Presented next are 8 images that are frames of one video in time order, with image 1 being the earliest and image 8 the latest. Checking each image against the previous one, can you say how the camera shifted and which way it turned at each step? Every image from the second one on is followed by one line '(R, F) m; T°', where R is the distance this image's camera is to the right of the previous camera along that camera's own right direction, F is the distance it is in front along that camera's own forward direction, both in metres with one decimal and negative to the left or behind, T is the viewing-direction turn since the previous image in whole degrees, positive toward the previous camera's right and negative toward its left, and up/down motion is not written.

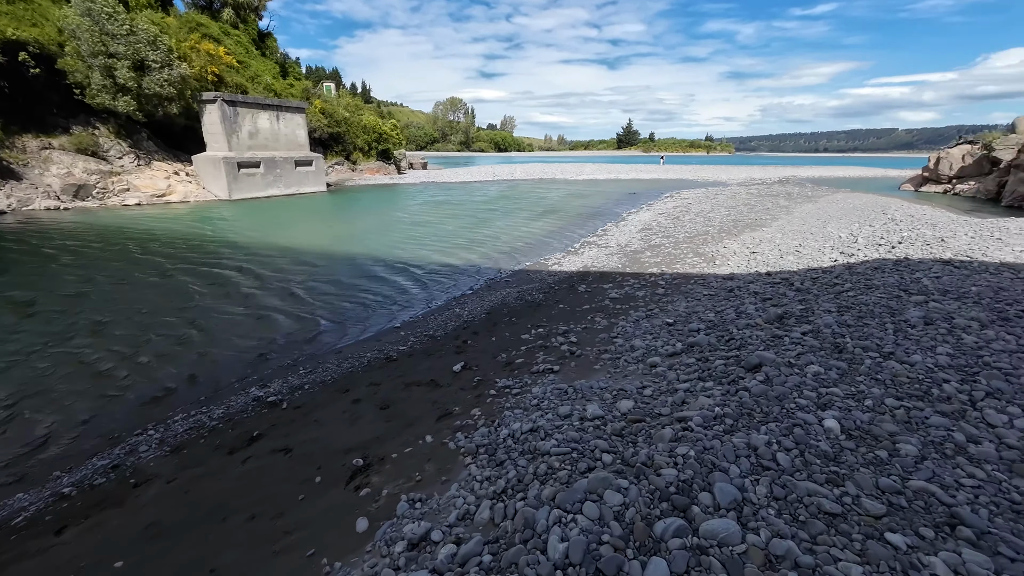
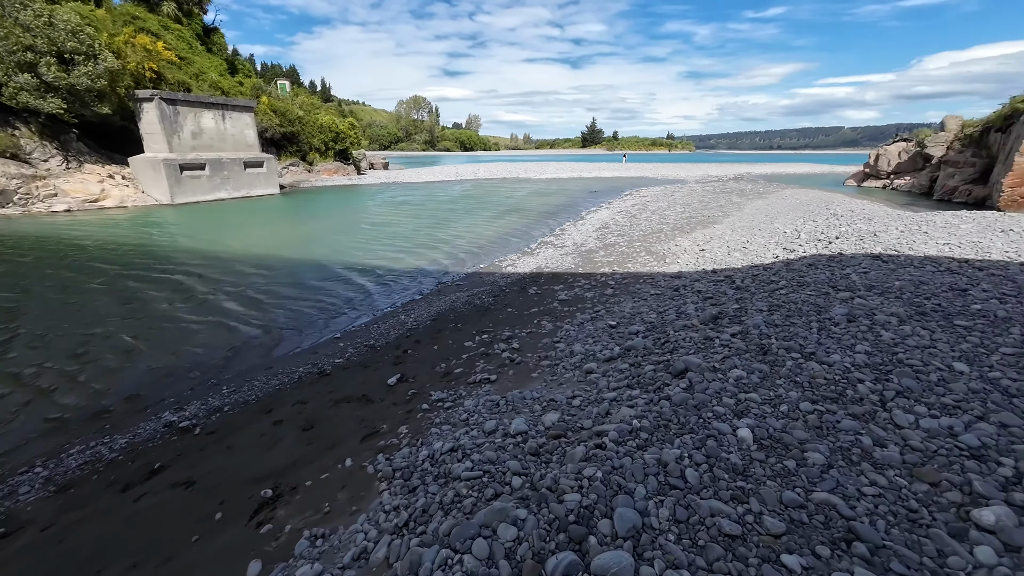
(+0.6, +0.2) m; +4°
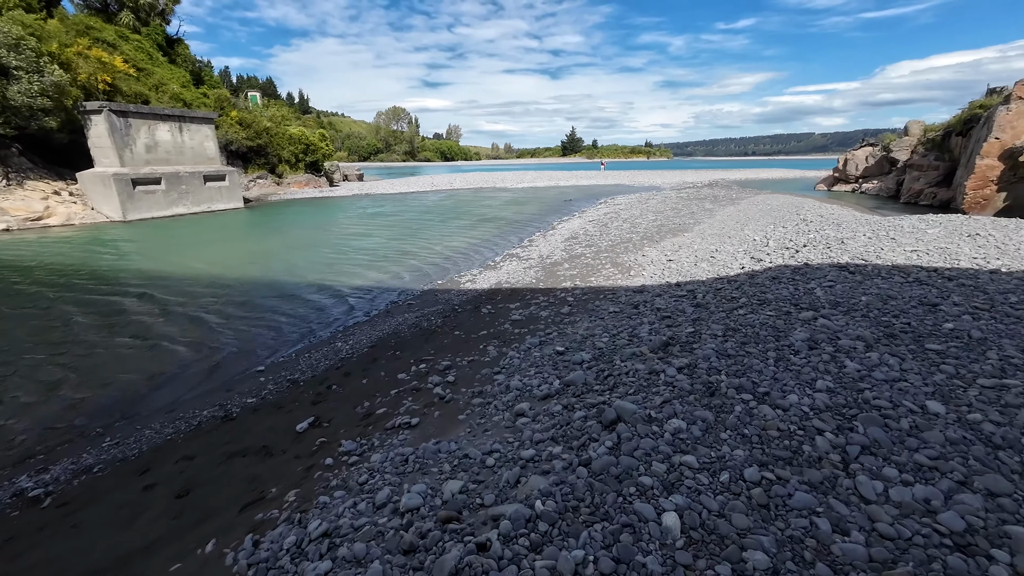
(+0.8, +0.8) m; +2°
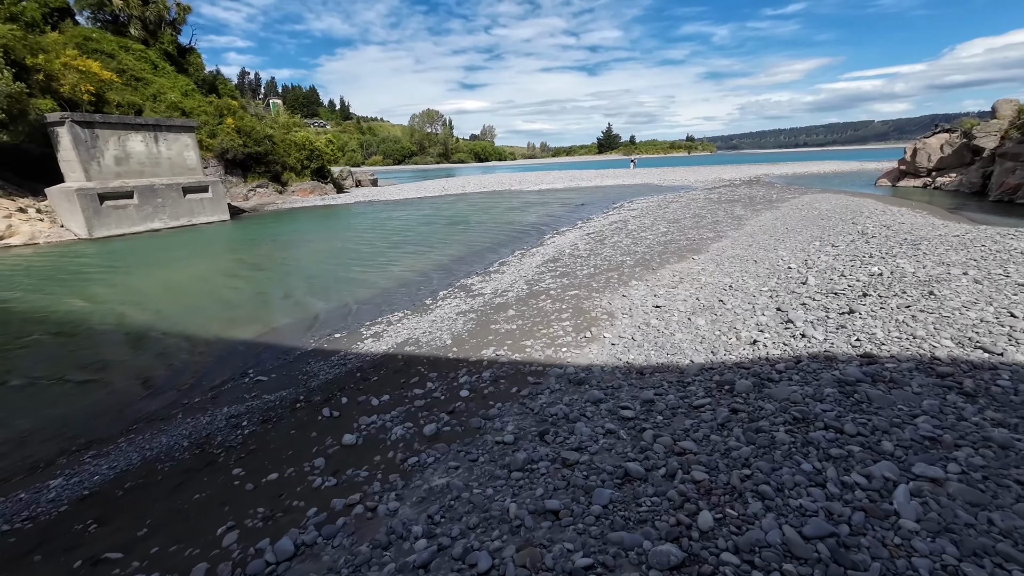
(+2.8, +4.1) m; -5°
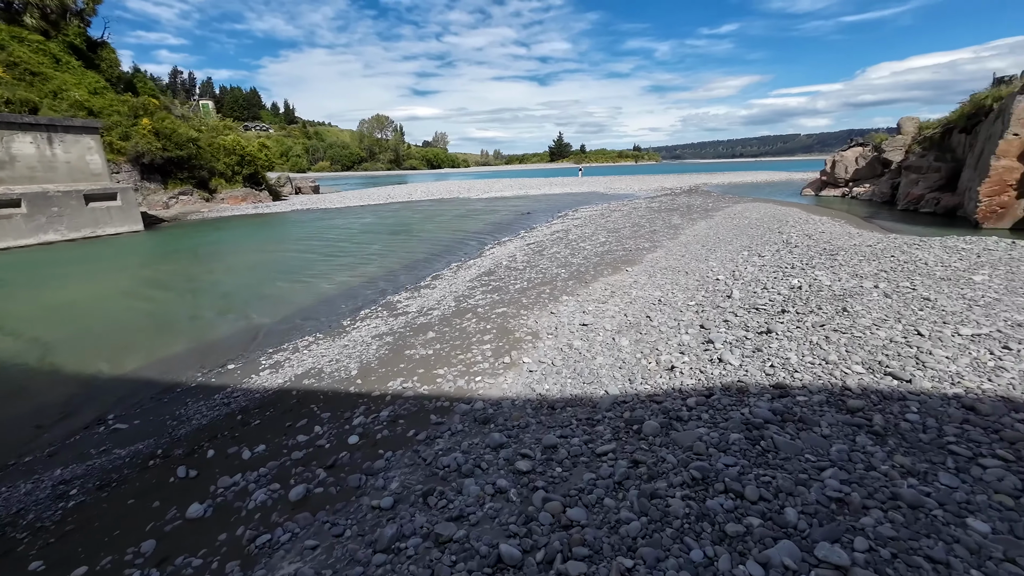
(+0.8, +0.7) m; +6°
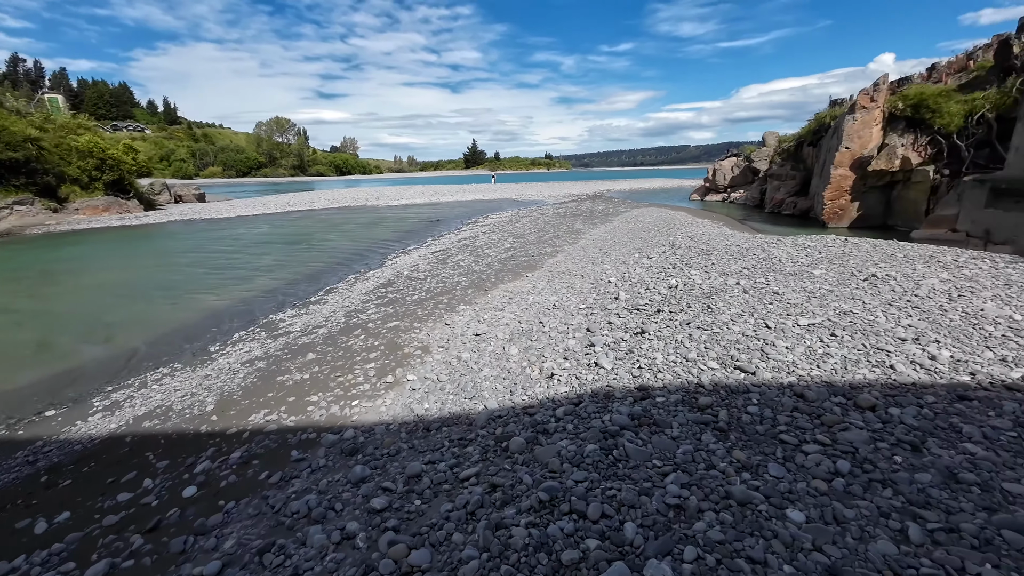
(+0.7, +0.2) m; +11°
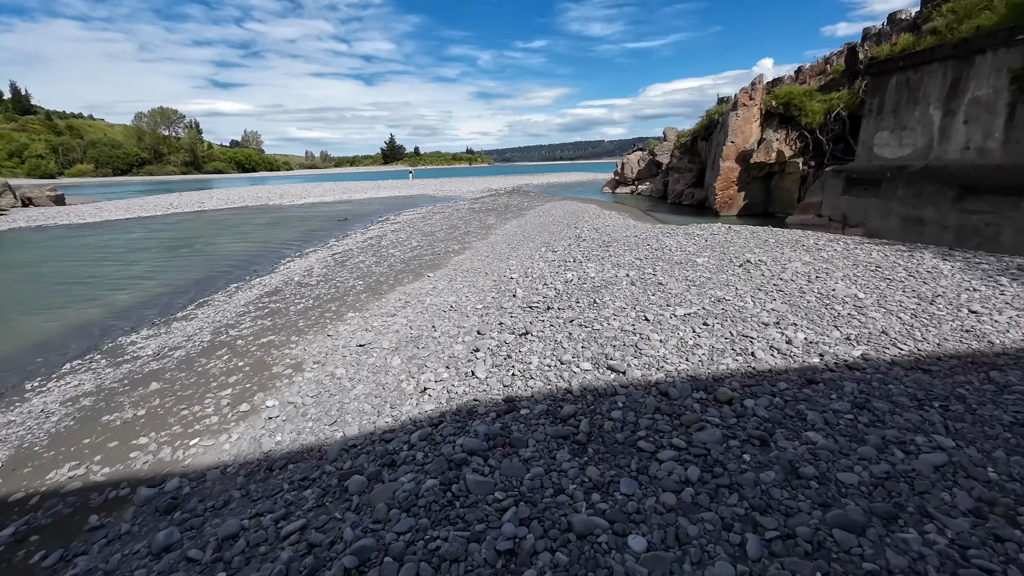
(+0.8, +0.5) m; +9°
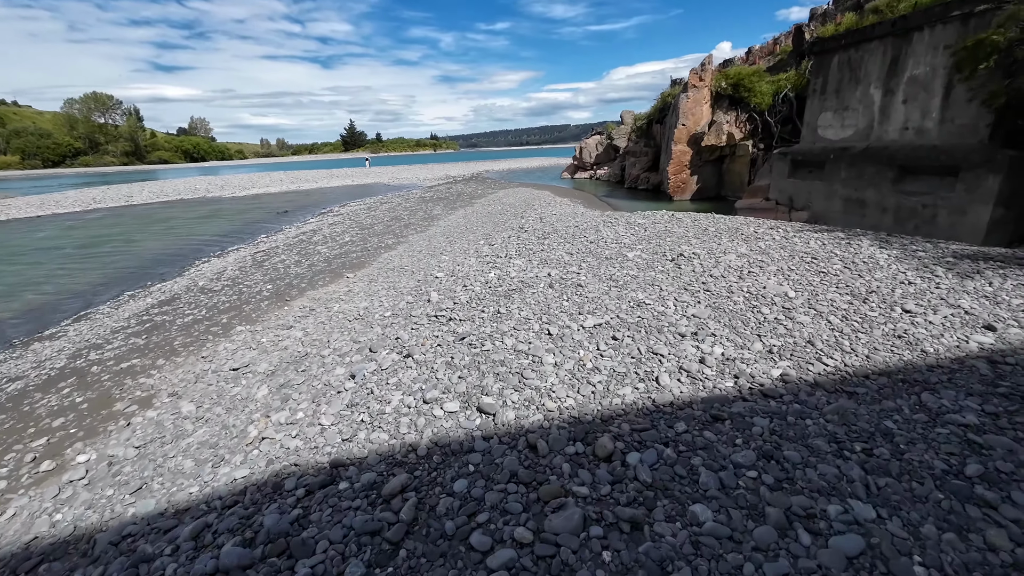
(+1.2, +1.0) m; +4°
